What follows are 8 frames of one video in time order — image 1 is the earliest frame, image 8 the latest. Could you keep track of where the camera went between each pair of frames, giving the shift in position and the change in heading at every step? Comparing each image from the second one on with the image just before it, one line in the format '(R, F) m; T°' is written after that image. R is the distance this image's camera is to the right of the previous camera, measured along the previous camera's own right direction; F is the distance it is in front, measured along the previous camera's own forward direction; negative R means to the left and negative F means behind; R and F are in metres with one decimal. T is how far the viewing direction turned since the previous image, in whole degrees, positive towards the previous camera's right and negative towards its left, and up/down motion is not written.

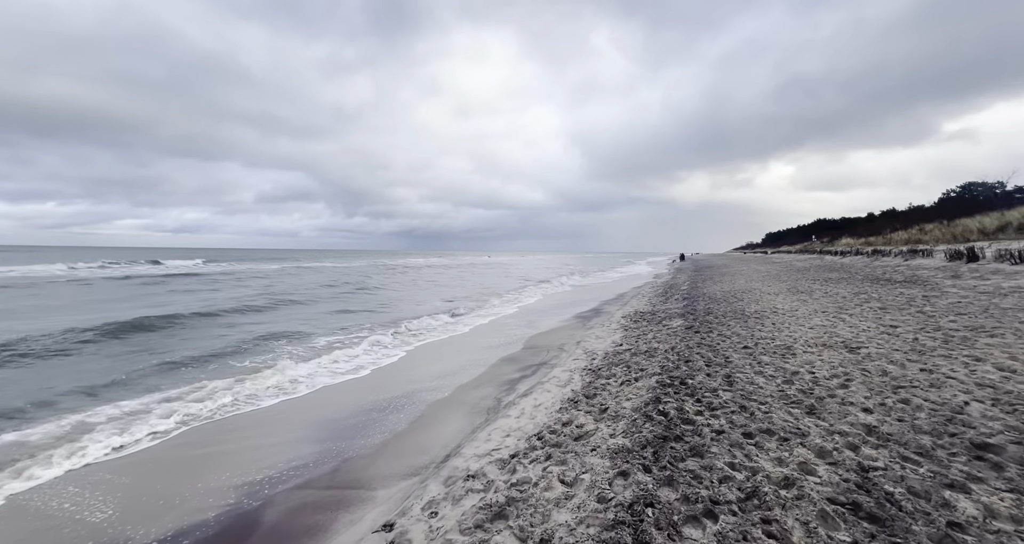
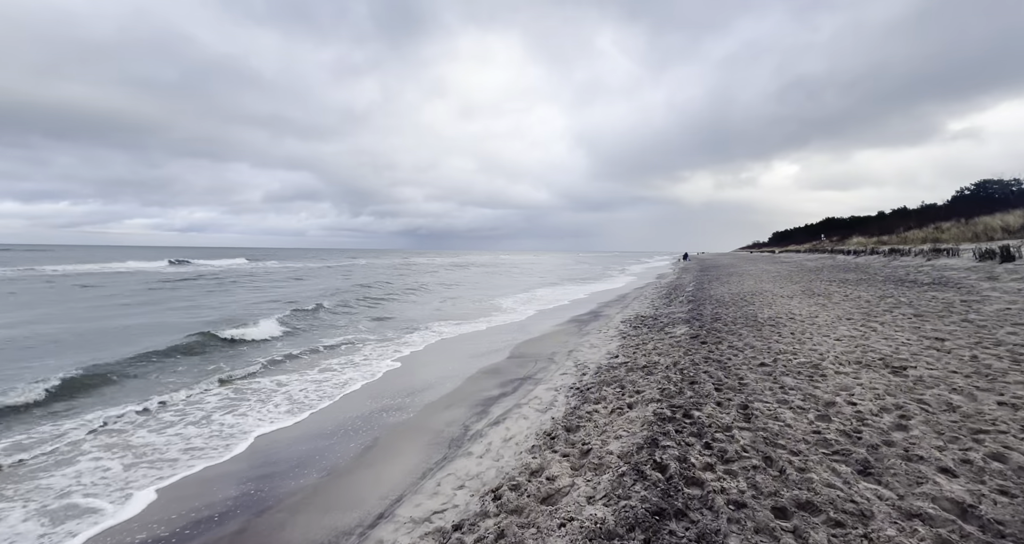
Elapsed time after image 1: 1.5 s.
(+0.5, +1.1) m; -1°
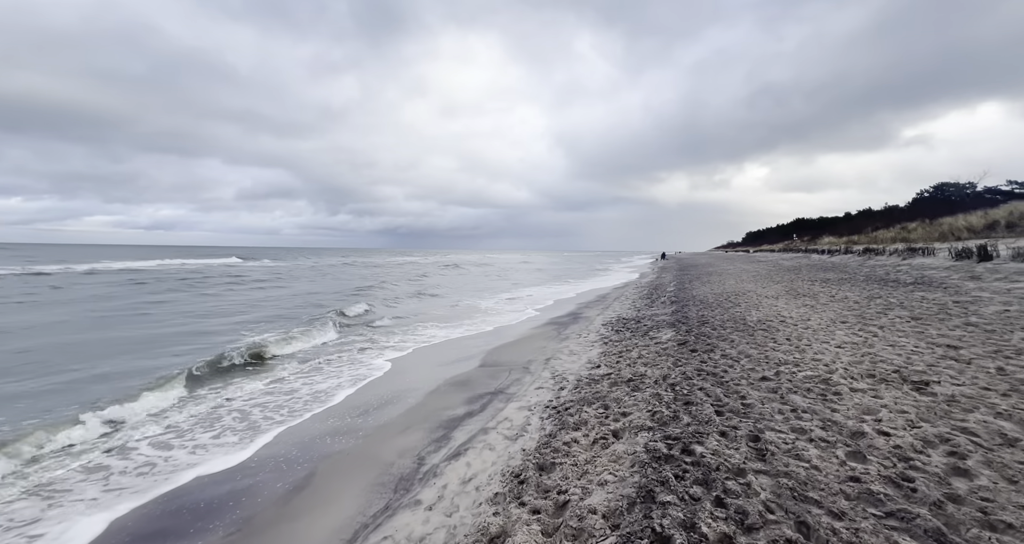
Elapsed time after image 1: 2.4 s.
(+0.2, +0.9) m; +3°
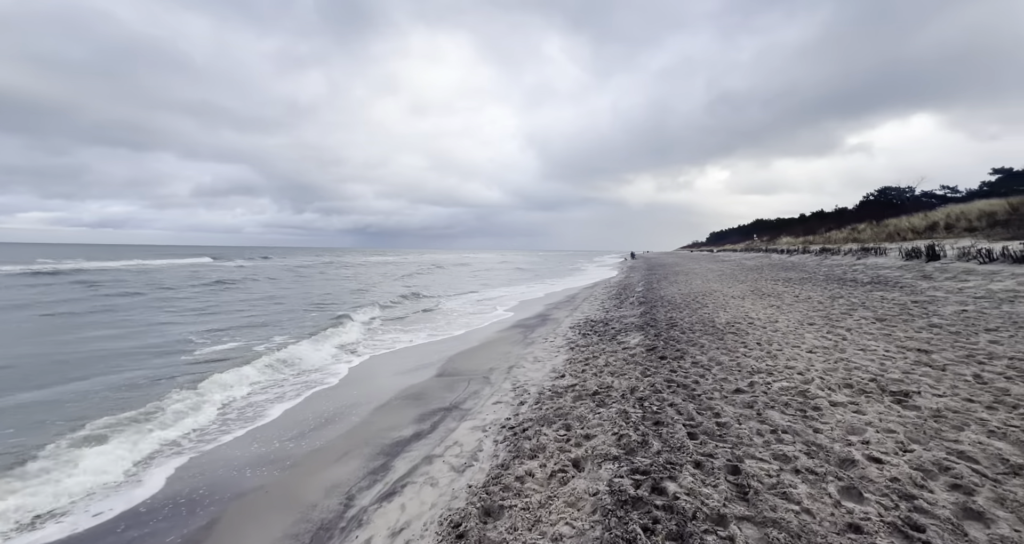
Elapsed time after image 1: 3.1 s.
(+0.3, +0.6) m; +4°
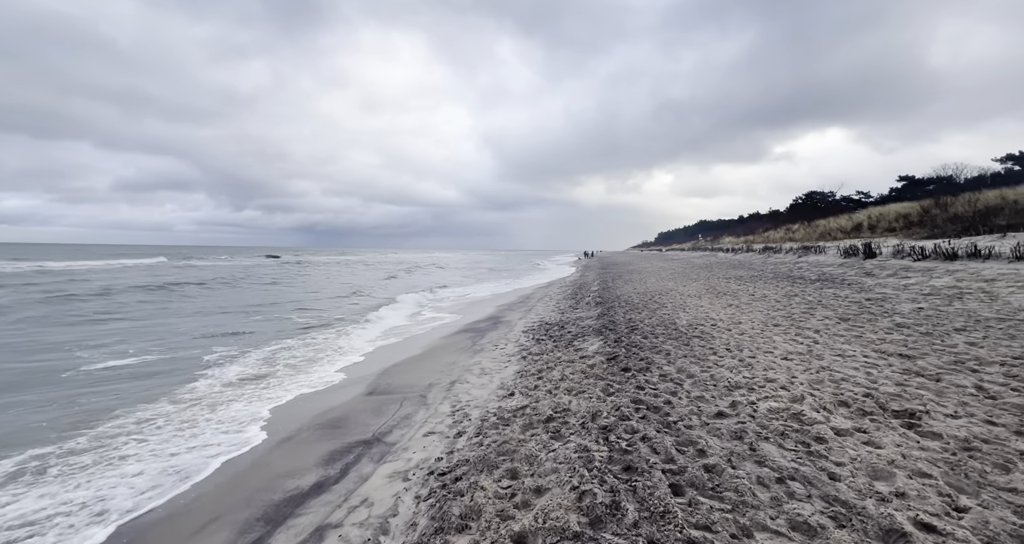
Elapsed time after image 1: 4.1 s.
(+0.3, +1.1) m; +6°
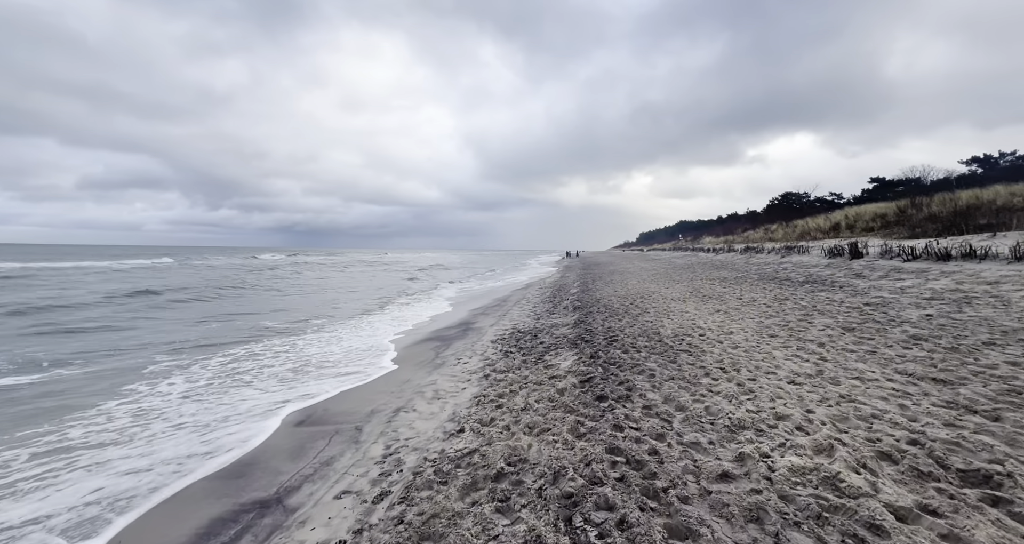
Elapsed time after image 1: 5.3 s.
(+0.4, +1.1) m; +2°
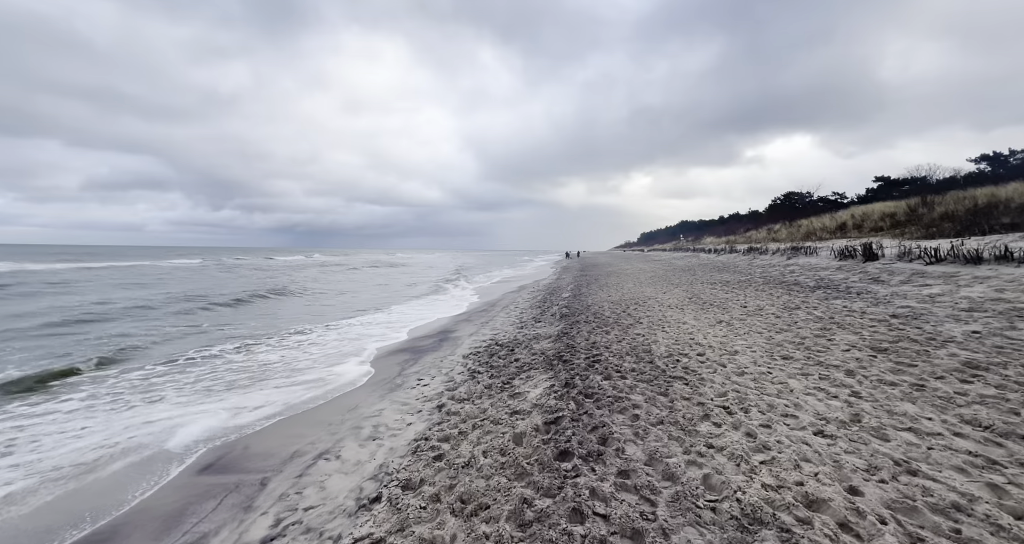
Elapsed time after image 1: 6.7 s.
(+0.6, +1.1) m; 0°
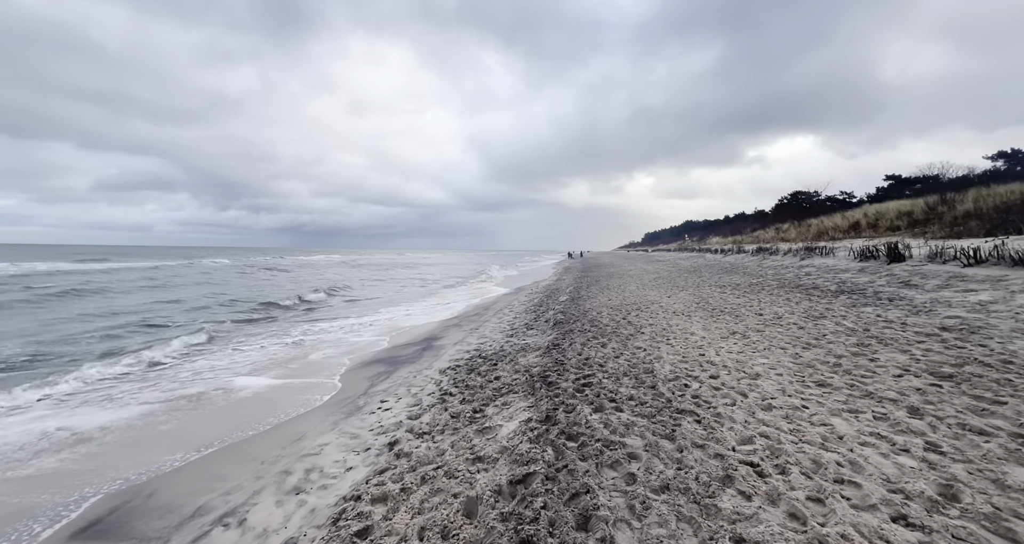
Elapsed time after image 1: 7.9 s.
(+0.4, +1.0) m; -1°
